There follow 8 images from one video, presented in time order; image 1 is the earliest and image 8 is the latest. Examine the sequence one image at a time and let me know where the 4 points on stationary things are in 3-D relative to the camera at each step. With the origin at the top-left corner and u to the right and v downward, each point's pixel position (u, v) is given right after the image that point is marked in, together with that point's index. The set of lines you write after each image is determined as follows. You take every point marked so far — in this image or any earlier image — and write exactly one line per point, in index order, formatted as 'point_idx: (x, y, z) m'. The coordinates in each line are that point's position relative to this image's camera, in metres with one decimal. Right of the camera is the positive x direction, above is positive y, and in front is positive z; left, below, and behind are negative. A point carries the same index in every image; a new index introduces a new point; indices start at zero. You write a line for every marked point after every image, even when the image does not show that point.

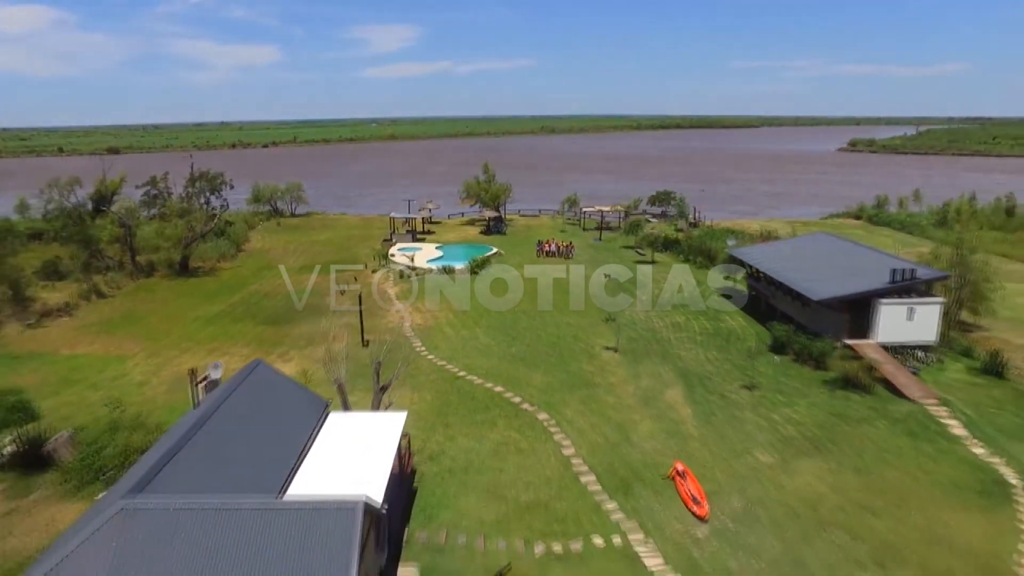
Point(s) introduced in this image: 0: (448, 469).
0: (-1.4, -4.2, +18.2) m
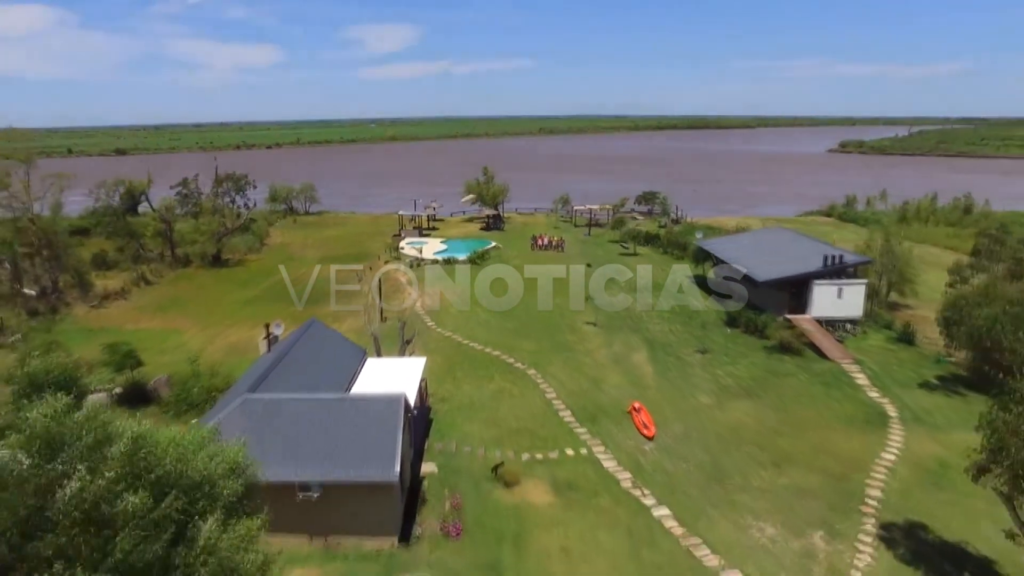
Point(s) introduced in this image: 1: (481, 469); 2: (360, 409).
0: (-1.6, -3.6, +23.4) m
1: (-0.8, -4.5, +19.2) m
2: (-3.1, -2.5, +16.0) m
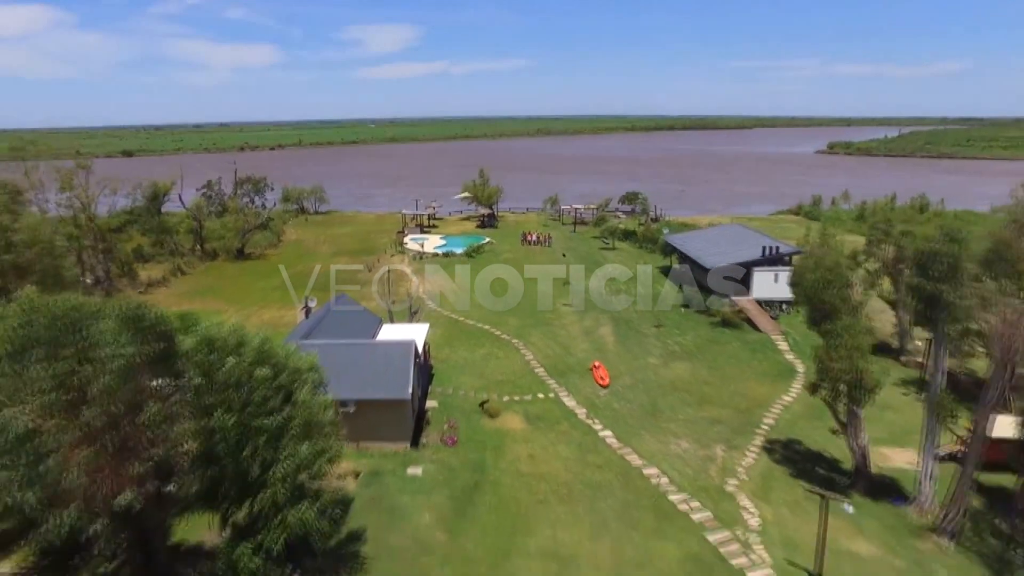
0: (-2.2, -2.9, +29.3) m
1: (-1.3, -3.8, +25.1) m
2: (-3.6, -1.8, +21.9) m
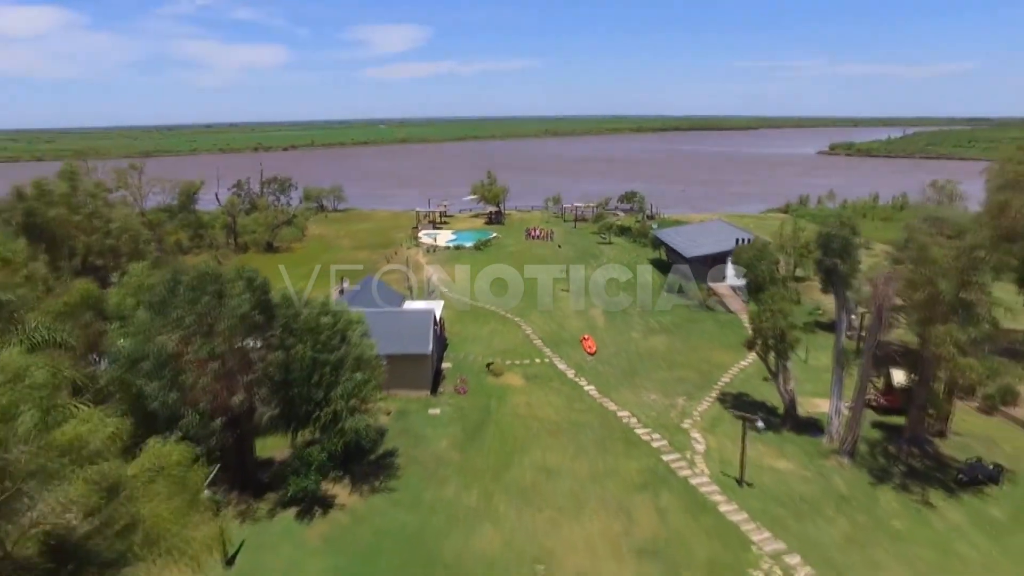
0: (-2.1, -2.2, +34.5) m
1: (-1.3, -3.1, +30.3) m
2: (-3.6, -1.1, +27.0) m
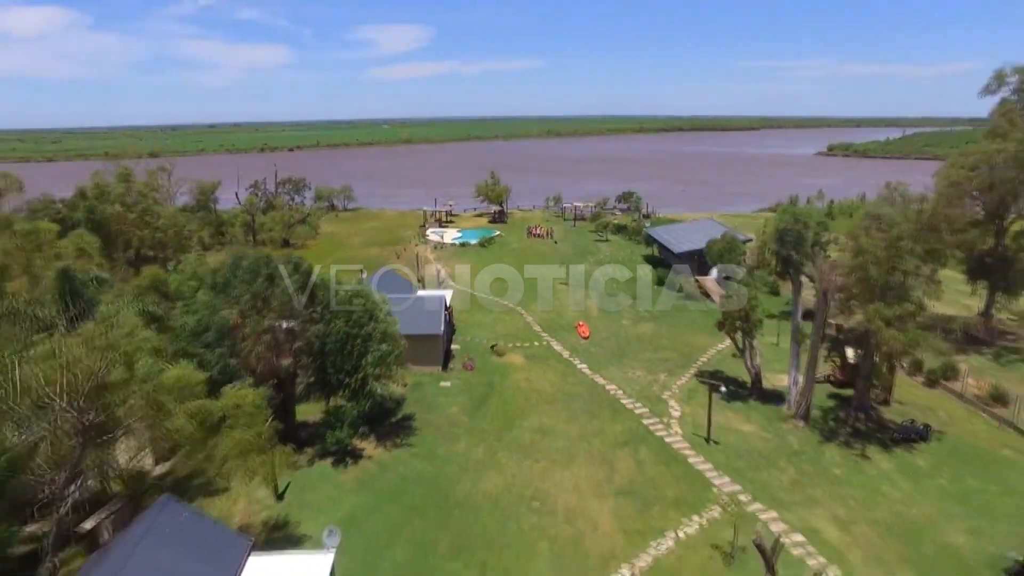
0: (-2.0, -1.8, +38.1) m
1: (-1.2, -2.6, +33.9) m
2: (-3.6, -0.6, +30.6) m
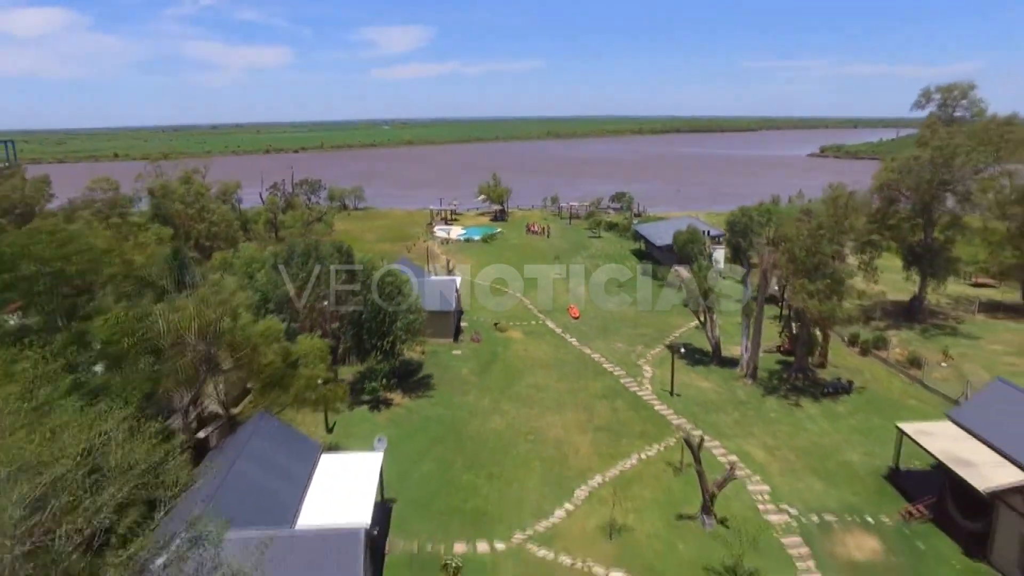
0: (-2.0, -1.0, +43.7) m
1: (-1.2, -1.9, +39.5) m
2: (-3.6, +0.1, +36.2) m
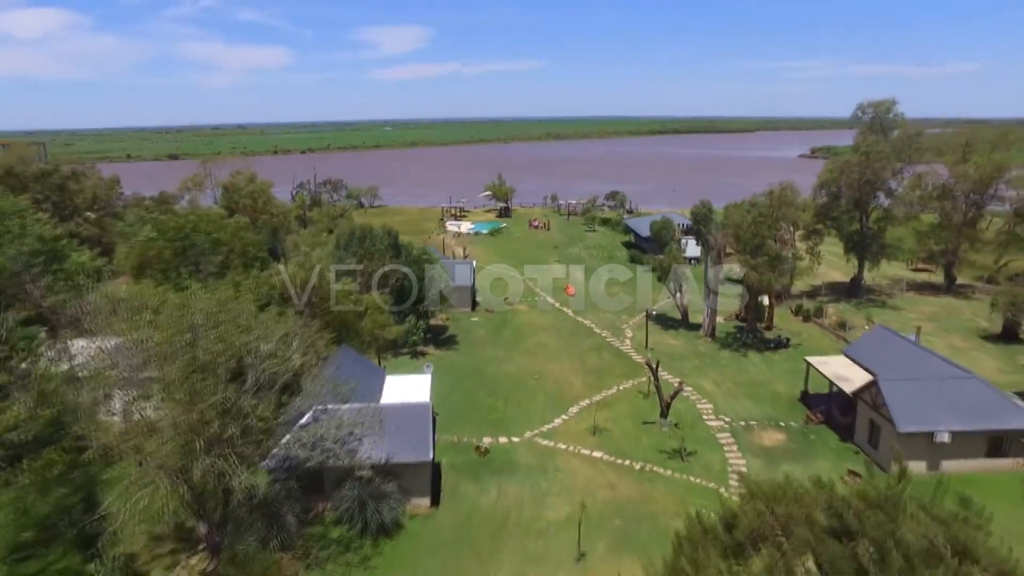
0: (-1.6, +0.1, +51.6) m
1: (-0.8, -0.8, +47.4) m
2: (-3.1, +1.2, +44.2) m
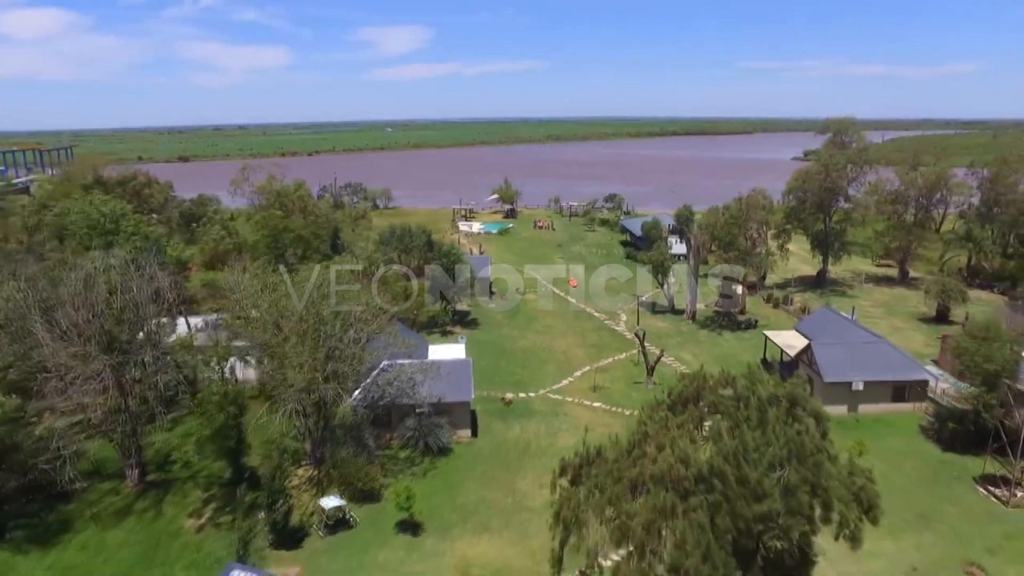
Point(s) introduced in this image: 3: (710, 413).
0: (-0.8, +0.7, +58.8) m
1: (0.0, -0.2, +54.6) m
2: (-2.4, +1.8, +51.4) m
3: (+4.3, -2.7, +16.8) m
